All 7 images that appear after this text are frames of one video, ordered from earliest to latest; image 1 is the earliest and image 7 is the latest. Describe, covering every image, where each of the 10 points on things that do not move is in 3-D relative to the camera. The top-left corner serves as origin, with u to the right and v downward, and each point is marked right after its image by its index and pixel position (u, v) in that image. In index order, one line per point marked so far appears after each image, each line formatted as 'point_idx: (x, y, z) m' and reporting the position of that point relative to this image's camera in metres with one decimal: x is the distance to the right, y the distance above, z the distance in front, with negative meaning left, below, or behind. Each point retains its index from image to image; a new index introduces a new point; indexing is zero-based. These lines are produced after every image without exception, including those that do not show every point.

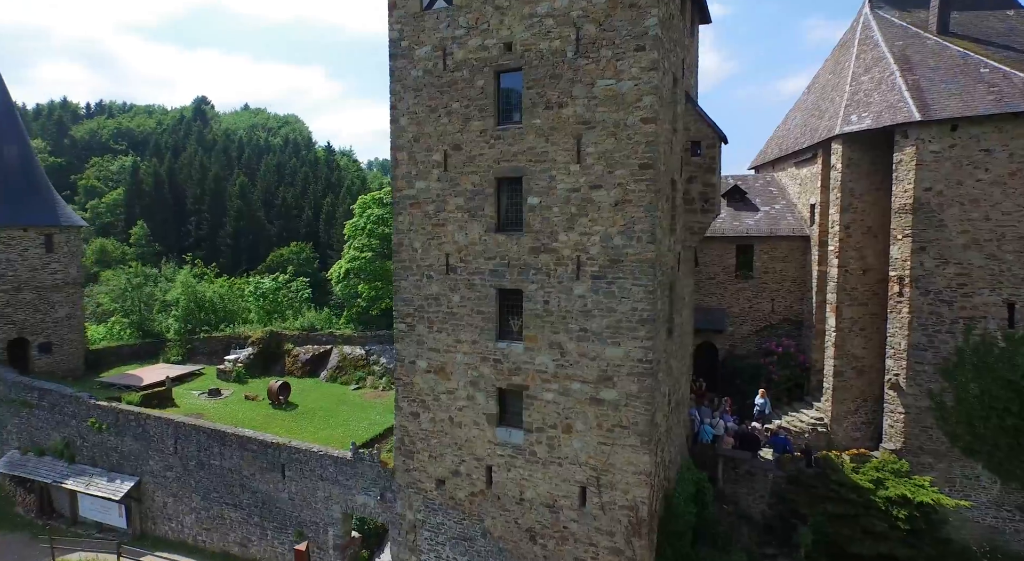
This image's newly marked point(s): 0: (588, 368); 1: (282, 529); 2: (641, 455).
0: (+1.3, -1.4, +9.4) m
1: (-5.3, -5.7, +13.0) m
2: (+2.0, -2.8, +9.1) m
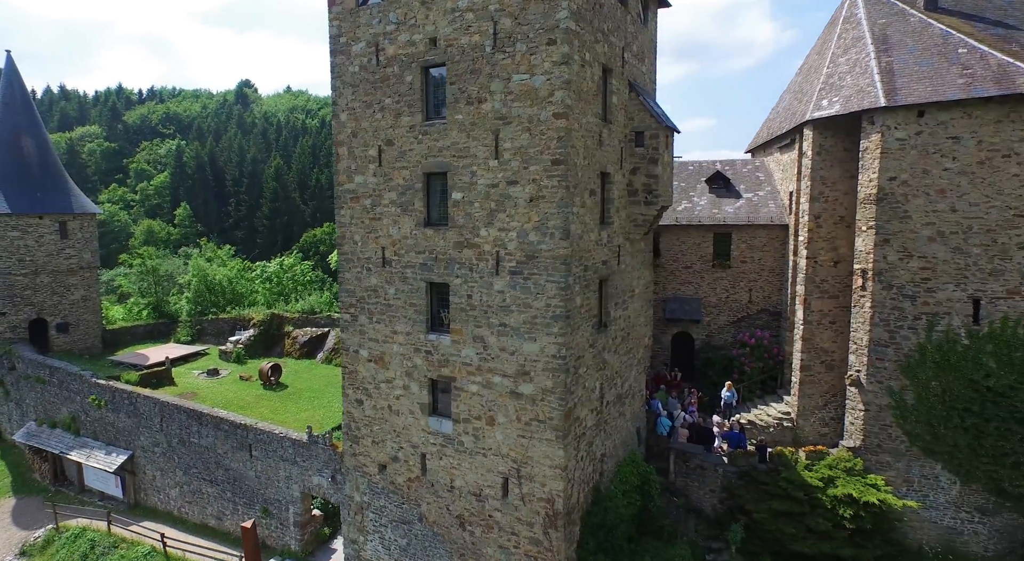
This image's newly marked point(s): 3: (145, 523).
0: (-0.1, -1.3, +9.5) m
1: (-6.3, -5.4, +13.8) m
2: (+0.7, -2.7, +9.2) m
3: (-9.8, -6.5, +15.3) m
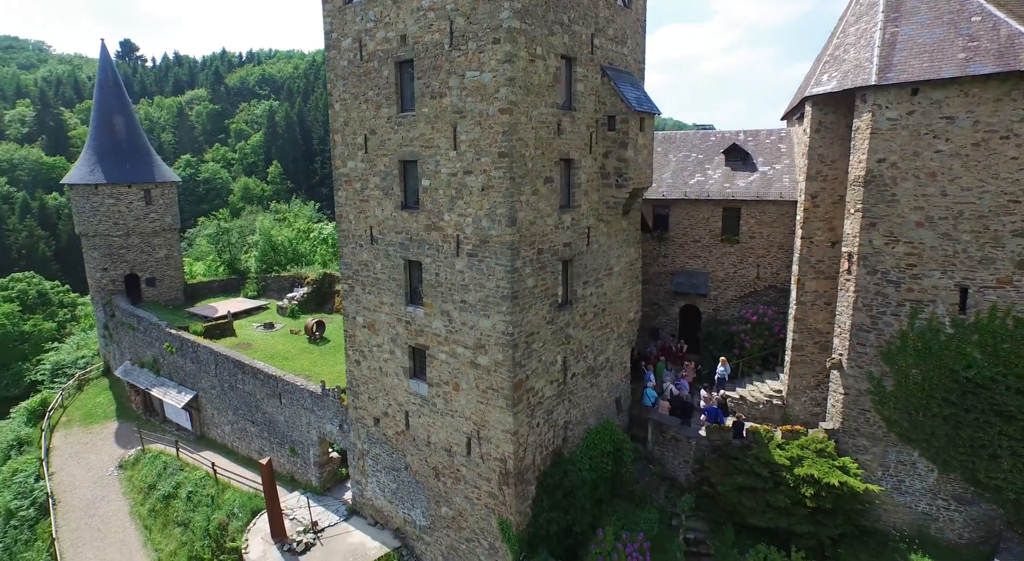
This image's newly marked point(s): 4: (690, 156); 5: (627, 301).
0: (-0.8, -1.0, +10.5) m
1: (-6.4, -4.5, +15.9) m
2: (-0.1, -2.4, +10.2) m
3: (-9.6, -5.4, +18.1) m
4: (+5.4, +3.8, +17.3) m
5: (+2.7, -0.5, +13.1) m
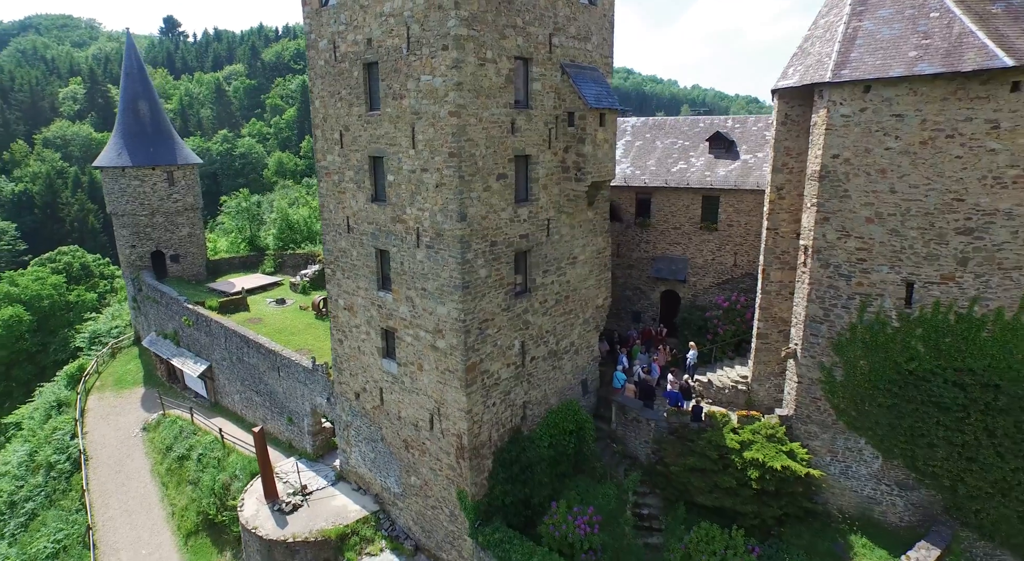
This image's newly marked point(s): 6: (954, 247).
0: (-1.6, -0.8, +11.3) m
1: (-6.9, -4.0, +17.3) m
2: (-1.0, -2.2, +11.1) m
3: (-10.1, -4.7, +19.6) m
4: (+5.0, +4.2, +17.5) m
5: (+2.0, -0.2, +13.7) m
6: (+8.1, +0.6, +10.5) m
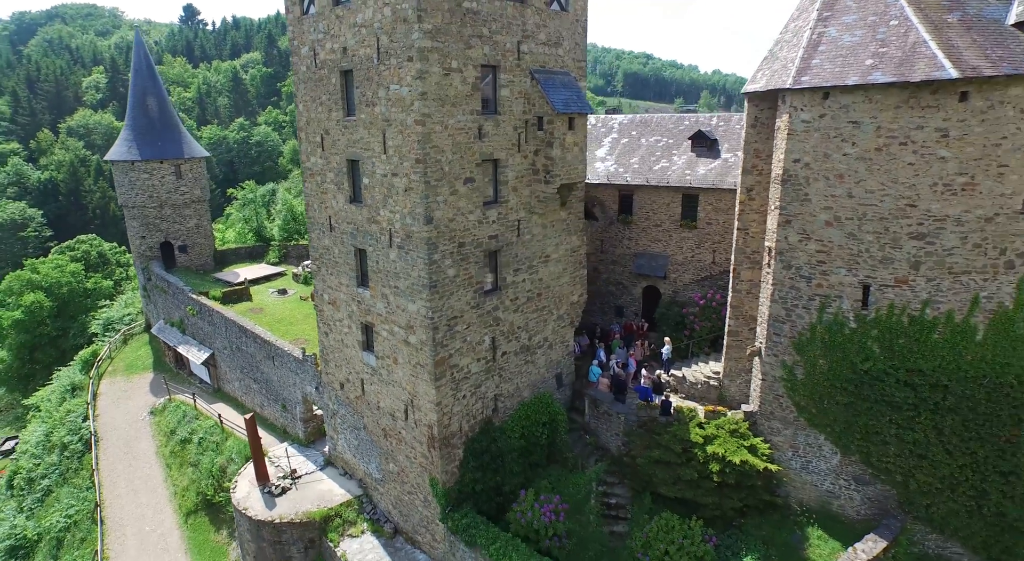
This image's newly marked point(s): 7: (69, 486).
0: (-2.3, -0.7, +11.9) m
1: (-7.4, -3.8, +18.1) m
2: (-1.6, -2.2, +11.7) m
3: (-10.5, -4.4, +20.6) m
4: (+4.6, +4.3, +17.8) m
5: (+1.4, -0.1, +14.2) m
6: (+7.4, +0.5, +10.8) m
7: (-15.0, -6.9, +19.4) m
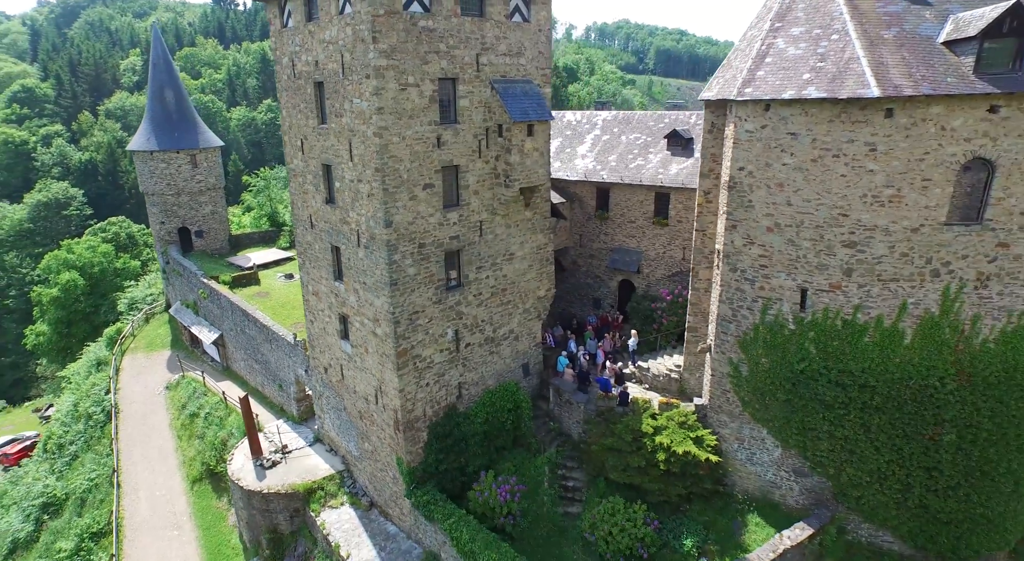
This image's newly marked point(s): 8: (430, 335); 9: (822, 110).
0: (-3.2, -0.7, +12.9) m
1: (-8.1, -3.4, +19.5) m
2: (-2.6, -2.1, +12.7) m
3: (-11.0, -3.9, +22.1) m
4: (+4.0, +4.5, +18.3) m
5: (+0.6, 0.0, +15.0) m
6: (+6.4, +0.4, +11.3) m
7: (-15.6, -6.4, +21.3) m
8: (-1.8, -1.2, +13.0) m
9: (+5.8, +3.2, +10.7) m
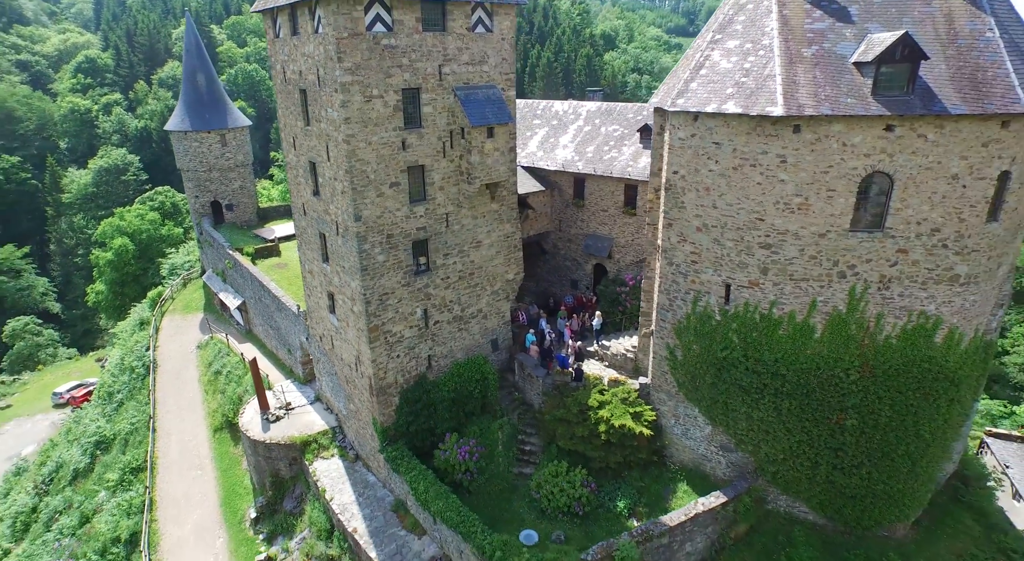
0: (-4.2, -0.3, +14.8) m
1: (-8.6, -2.5, +21.9) m
2: (-3.7, -1.8, +14.7) m
3: (-11.4, -2.7, +24.8) m
4: (+3.5, +5.0, +19.3) m
5: (-0.3, +0.4, +16.5) m
6: (+5.3, +0.5, +12.4) m
7: (-16.1, -5.1, +24.5) m
8: (-2.9, -0.9, +14.8) m
9: (+4.7, +3.2, +11.7) m
